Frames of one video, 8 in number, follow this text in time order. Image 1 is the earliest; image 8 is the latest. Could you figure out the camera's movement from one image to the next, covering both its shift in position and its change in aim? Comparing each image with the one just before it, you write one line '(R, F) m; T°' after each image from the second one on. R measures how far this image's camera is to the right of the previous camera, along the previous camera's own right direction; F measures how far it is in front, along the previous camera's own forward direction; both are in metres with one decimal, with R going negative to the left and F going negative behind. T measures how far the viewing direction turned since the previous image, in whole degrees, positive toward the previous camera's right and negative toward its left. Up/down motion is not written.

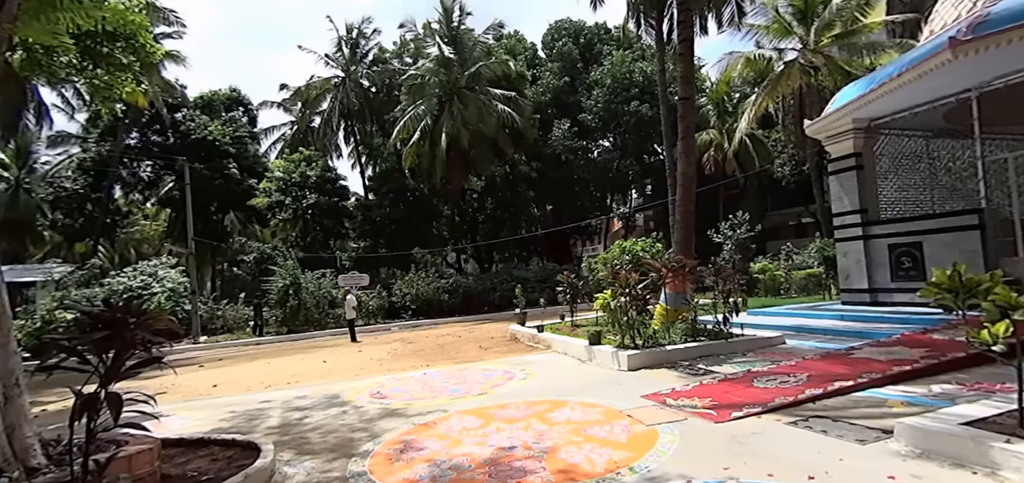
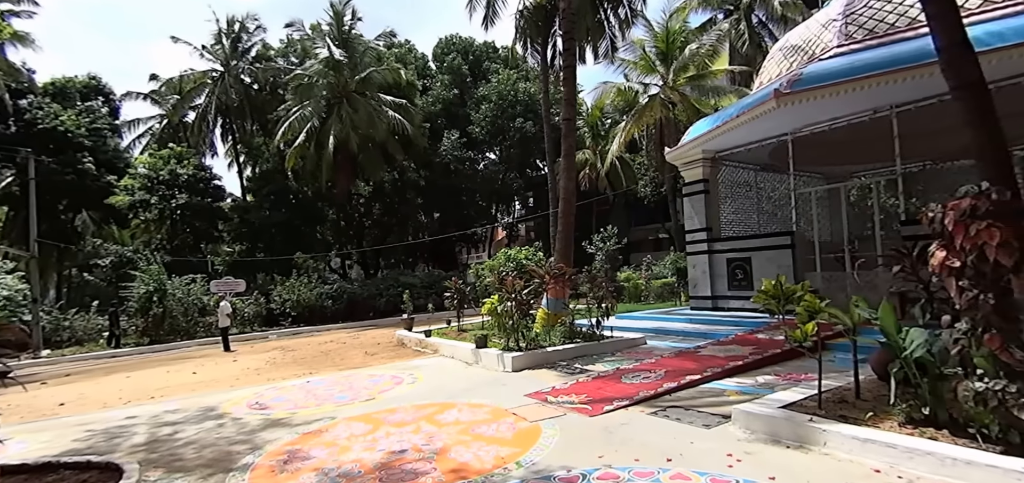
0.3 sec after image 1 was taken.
(-0.5, -0.2) m; +15°
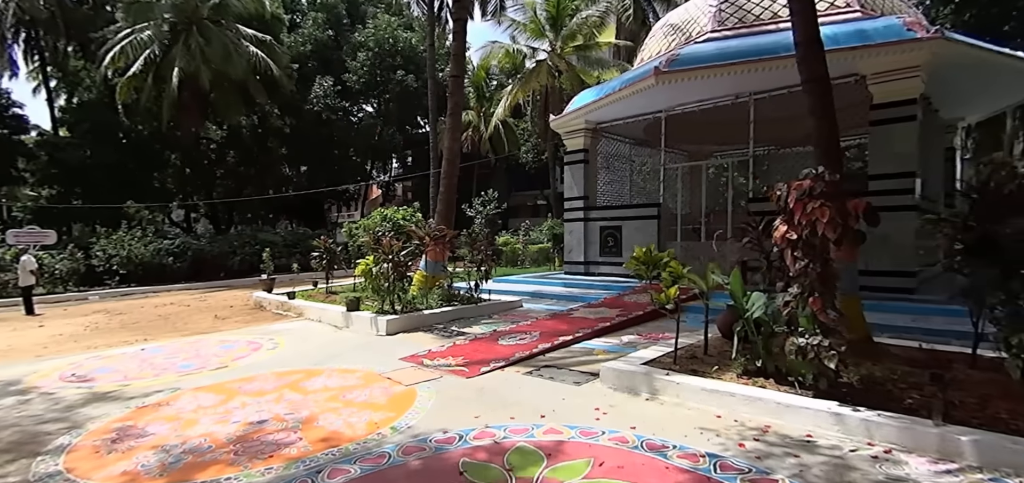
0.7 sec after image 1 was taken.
(-0.3, +0.2) m; +14°
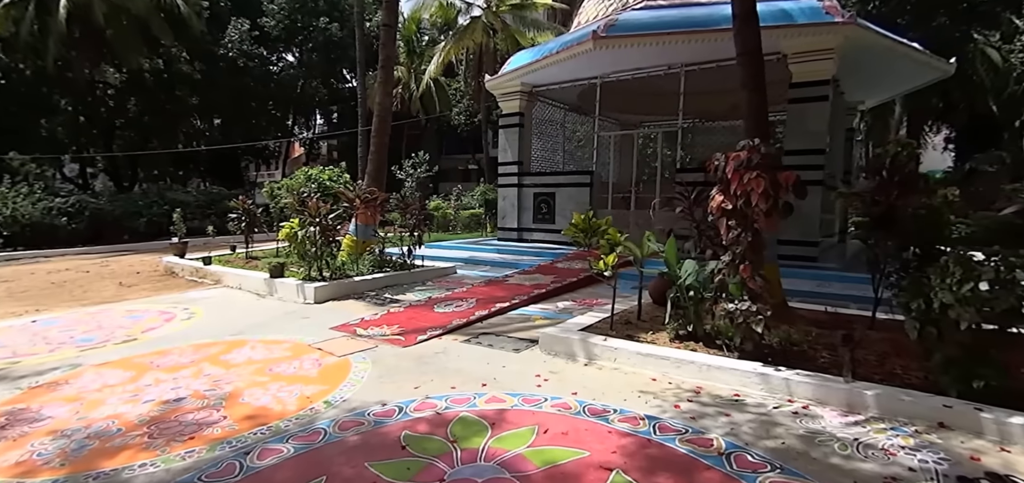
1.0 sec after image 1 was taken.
(-0.1, +0.1) m; +7°
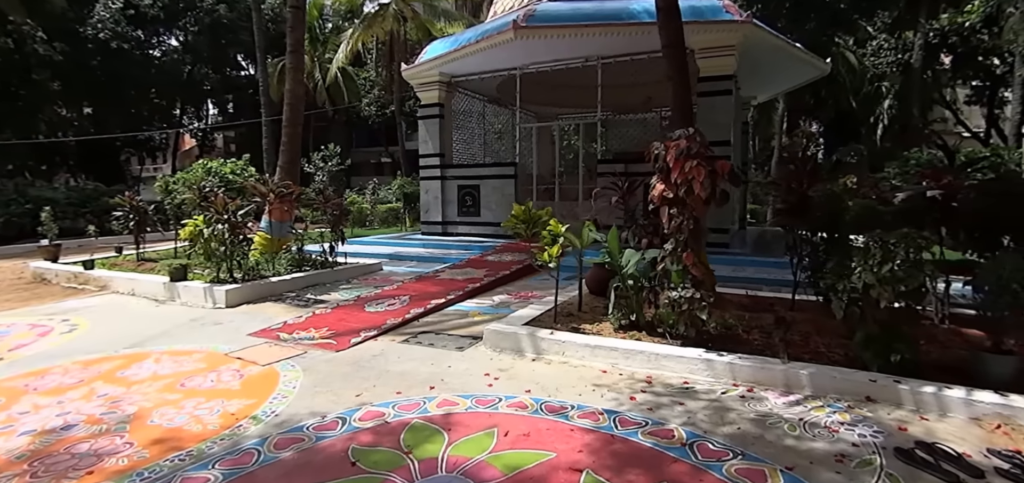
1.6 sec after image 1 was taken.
(-0.3, +0.2) m; +9°
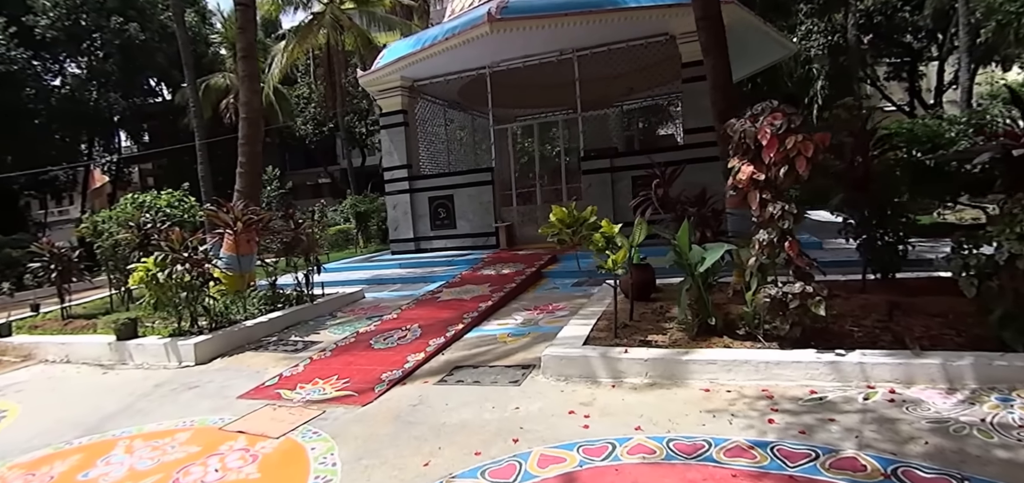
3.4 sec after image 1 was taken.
(-0.9, +0.9) m; +6°
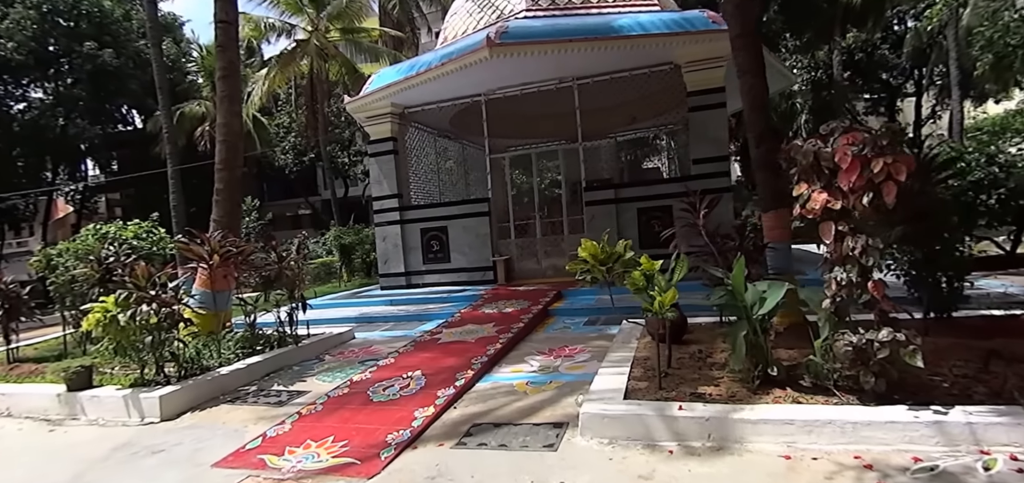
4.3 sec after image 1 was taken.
(-0.4, +0.6) m; +2°
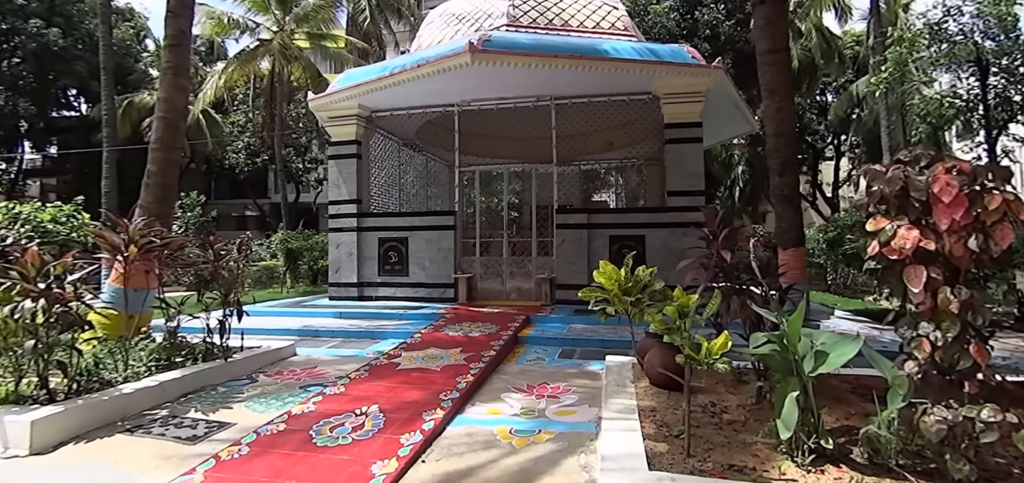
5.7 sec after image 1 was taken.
(-0.3, +0.9) m; +5°
